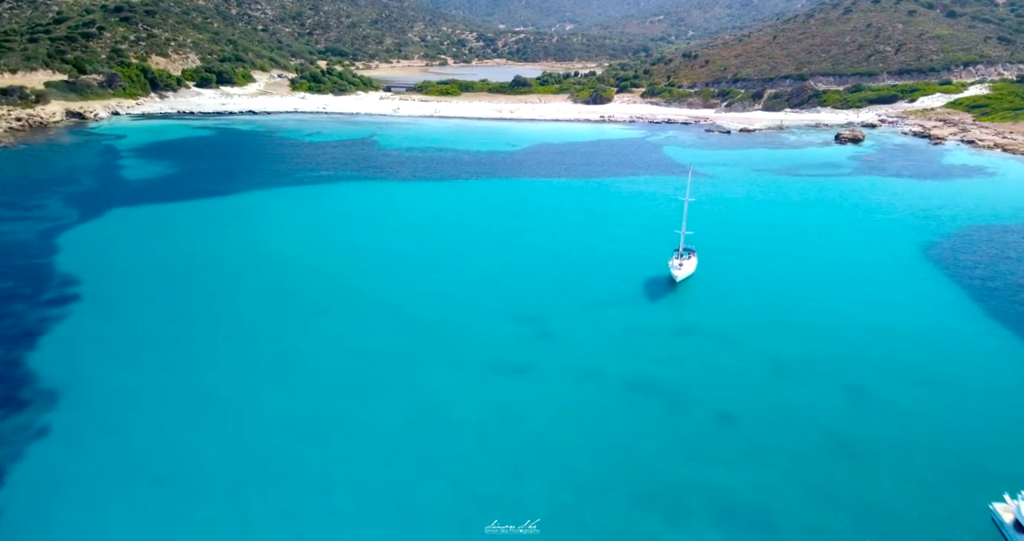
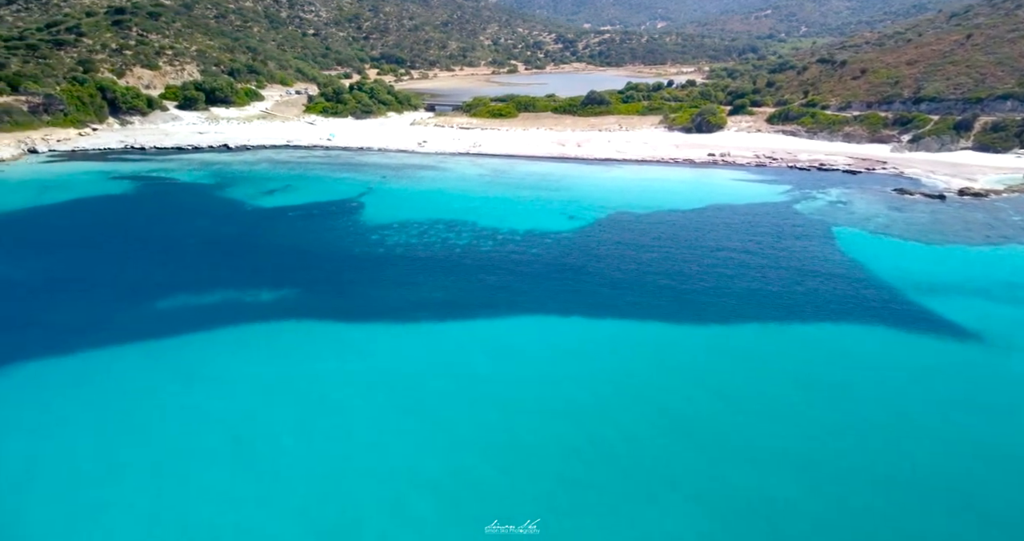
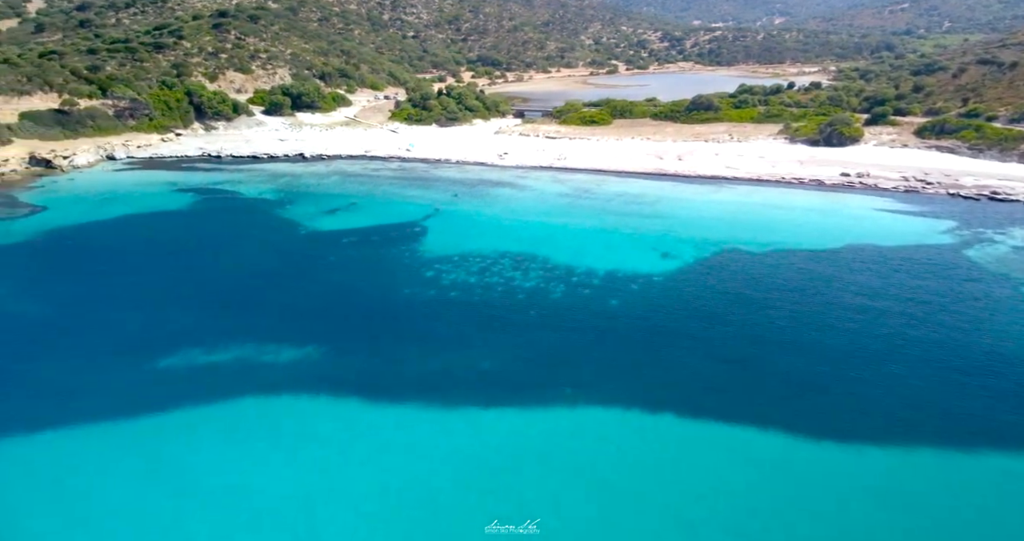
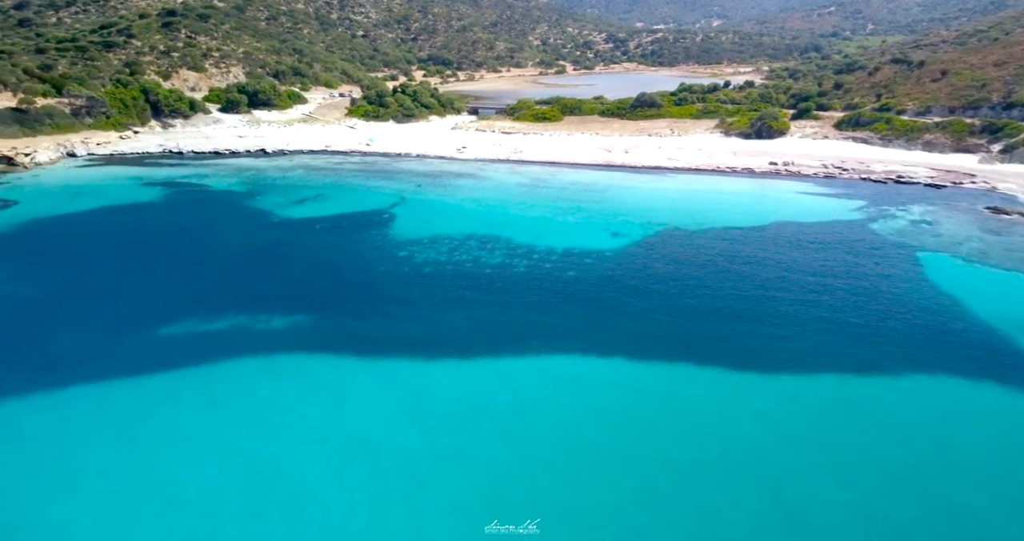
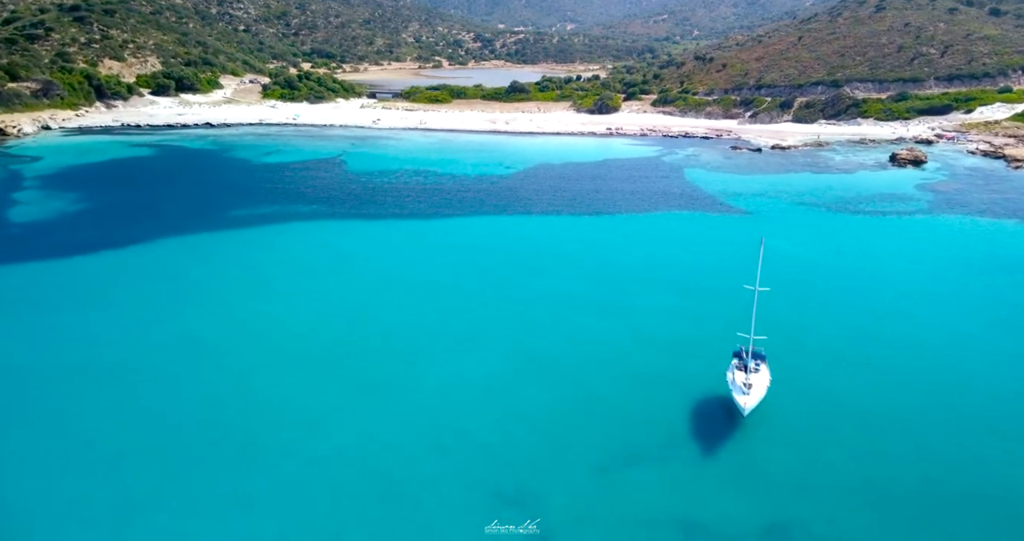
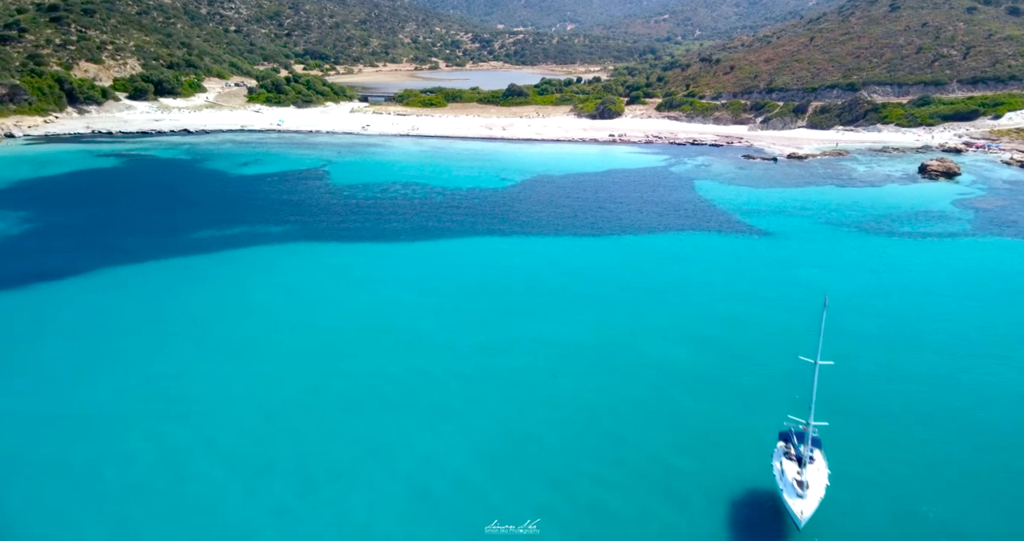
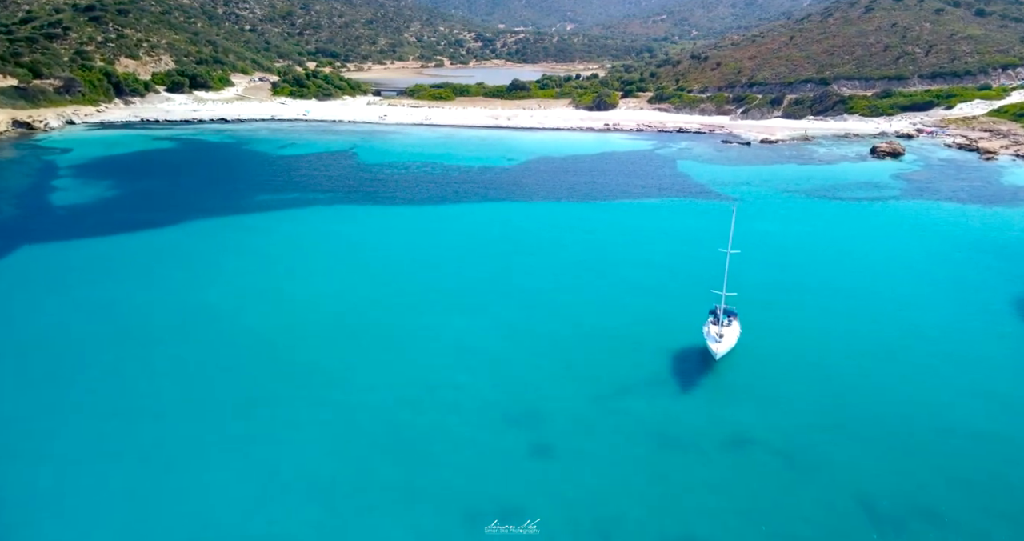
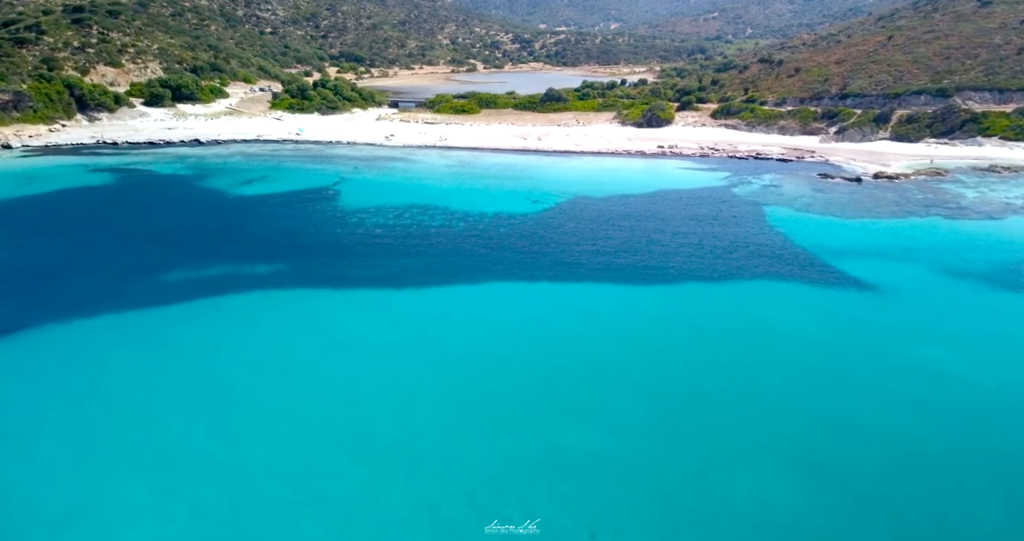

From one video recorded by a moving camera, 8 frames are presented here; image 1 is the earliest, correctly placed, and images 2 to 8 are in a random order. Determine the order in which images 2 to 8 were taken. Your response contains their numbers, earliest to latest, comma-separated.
7, 5, 6, 8, 2, 4, 3
